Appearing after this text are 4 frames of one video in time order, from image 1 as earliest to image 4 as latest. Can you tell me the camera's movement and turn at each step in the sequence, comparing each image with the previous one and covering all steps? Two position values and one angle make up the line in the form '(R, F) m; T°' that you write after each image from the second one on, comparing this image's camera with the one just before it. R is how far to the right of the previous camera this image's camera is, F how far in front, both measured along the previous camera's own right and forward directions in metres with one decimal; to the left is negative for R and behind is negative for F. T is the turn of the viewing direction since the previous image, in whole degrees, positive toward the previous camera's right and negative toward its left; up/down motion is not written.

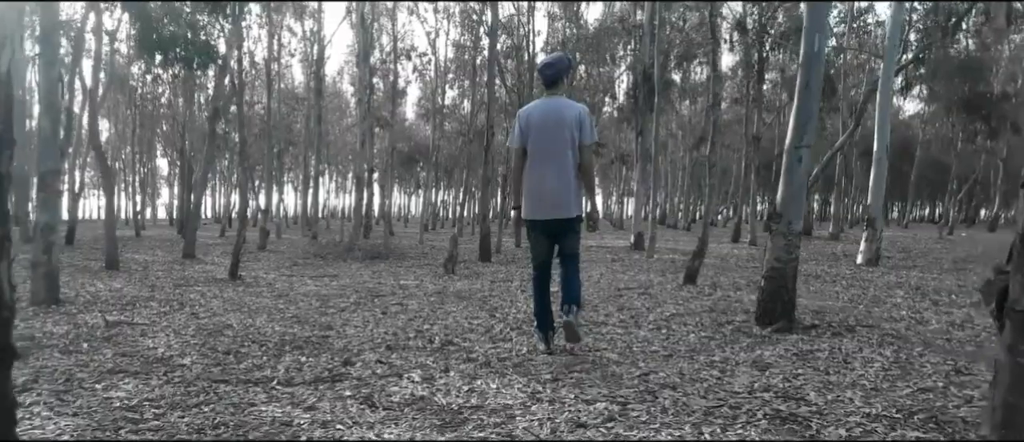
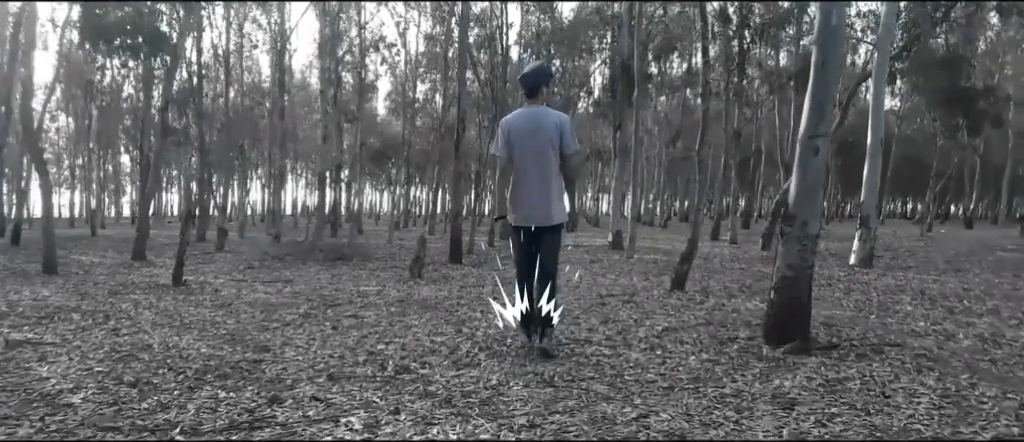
(0.0, +1.0) m; +2°
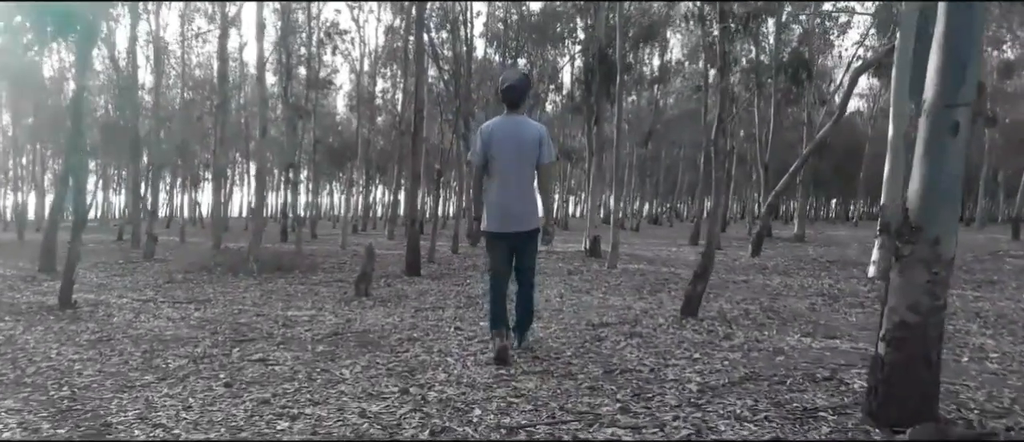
(0.0, +2.0) m; +3°
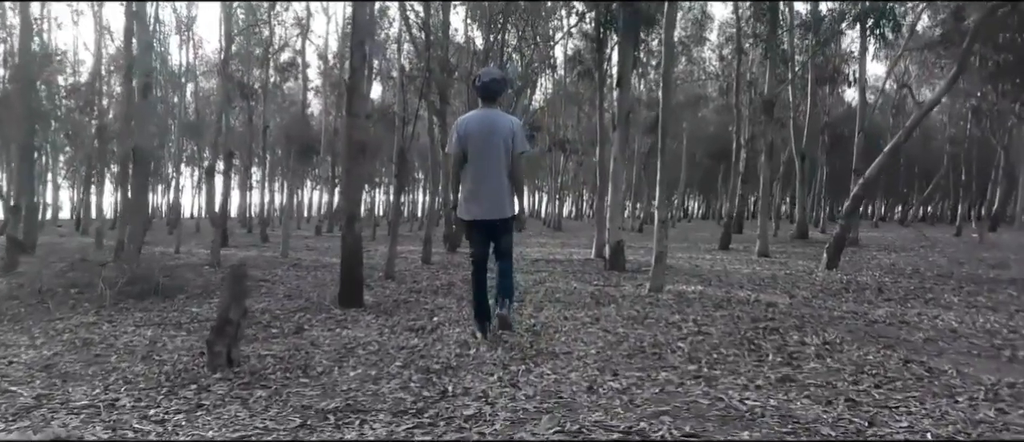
(-0.1, +4.7) m; +1°
